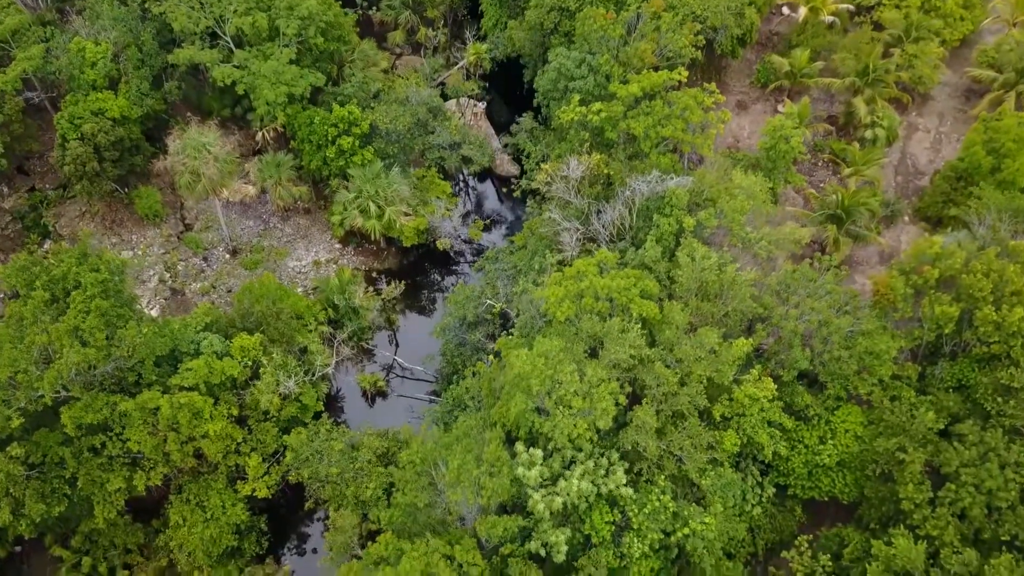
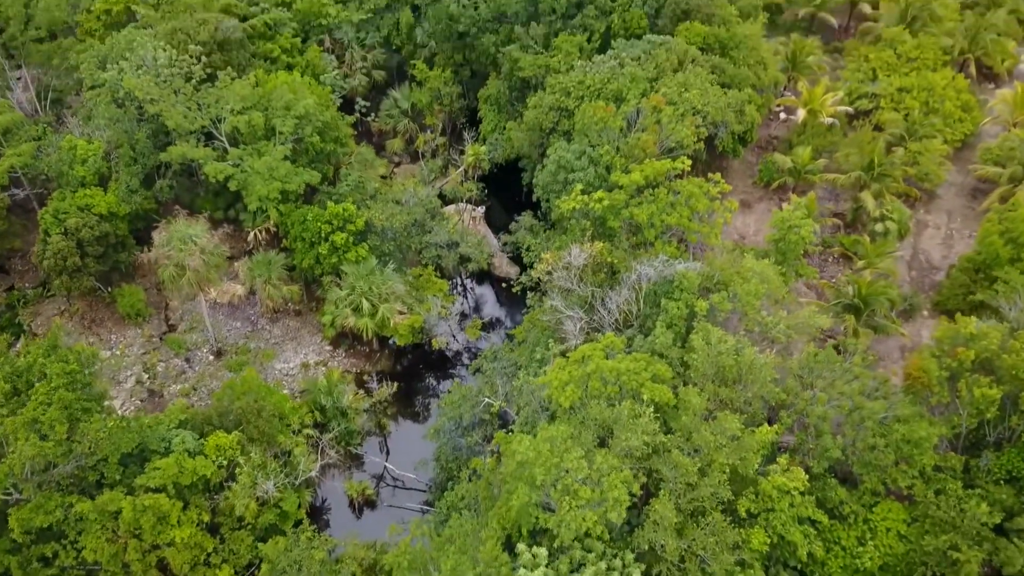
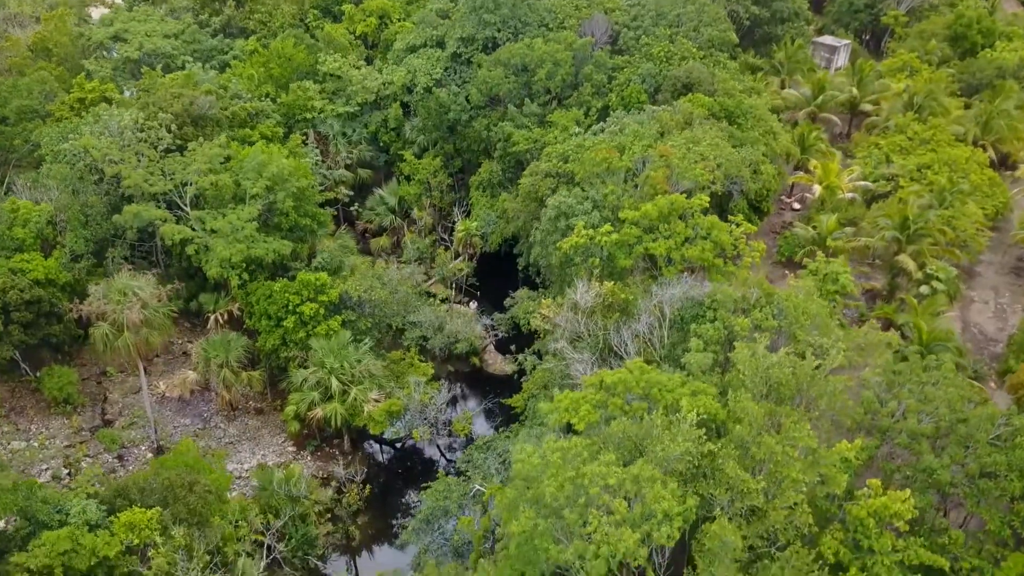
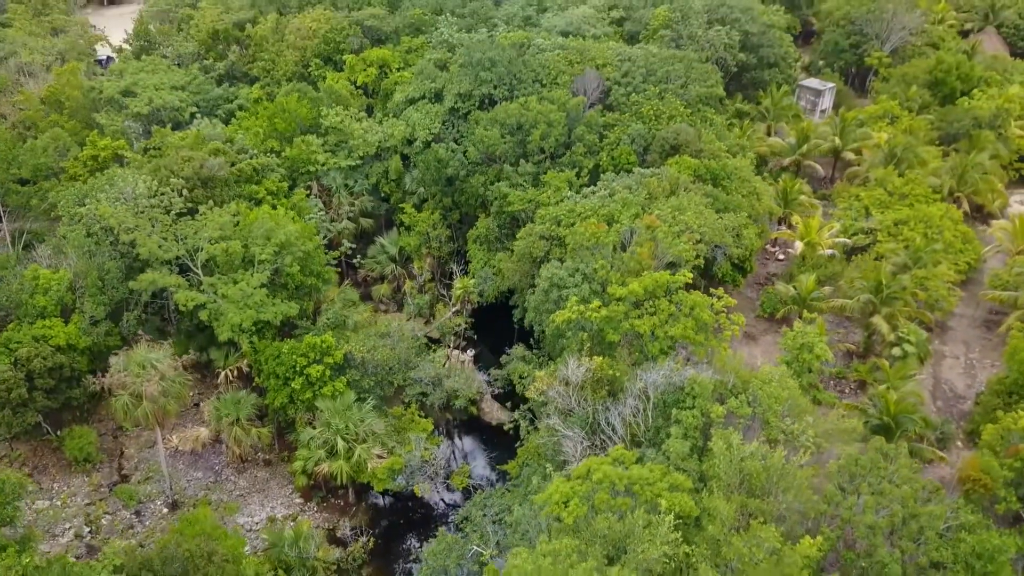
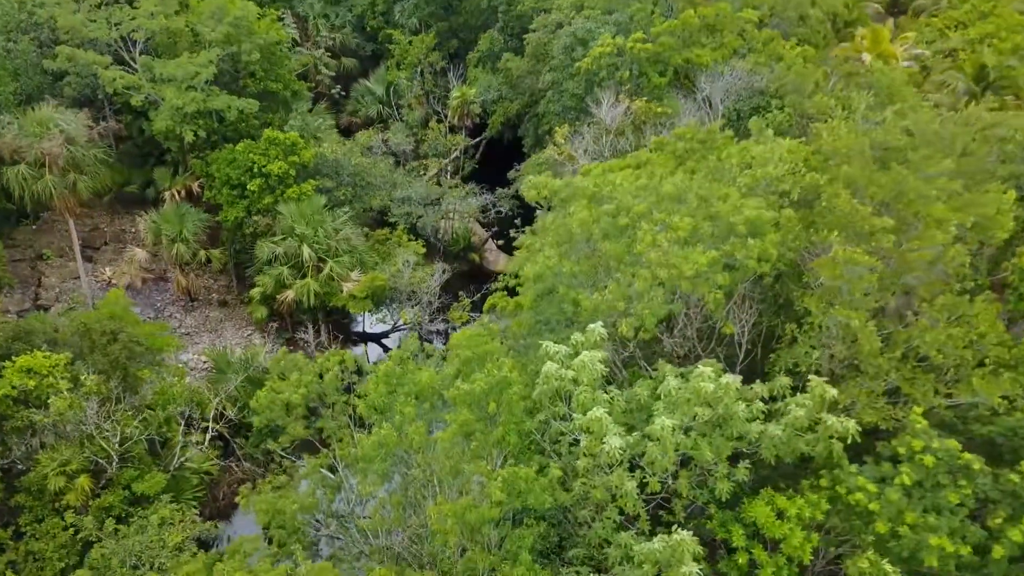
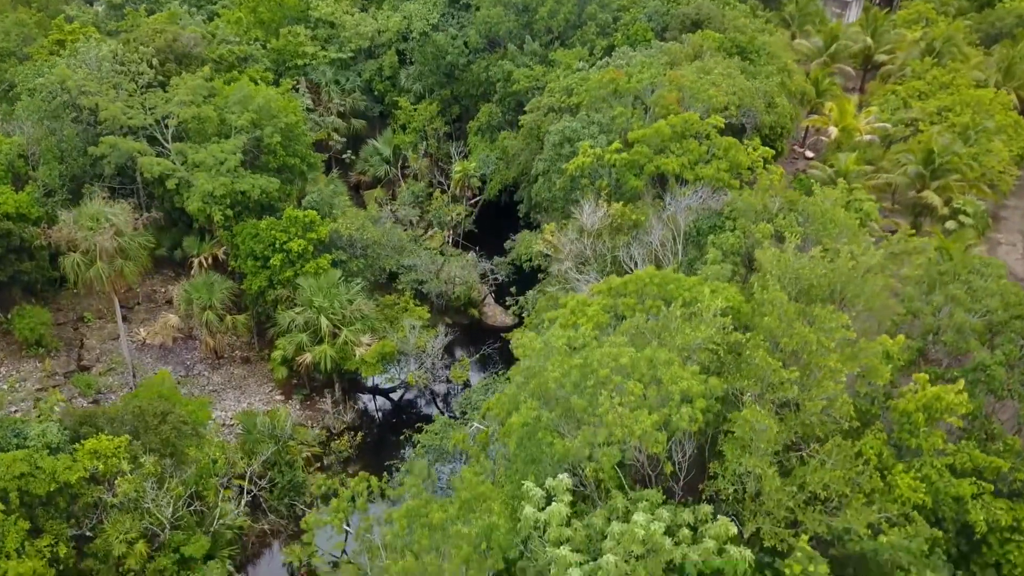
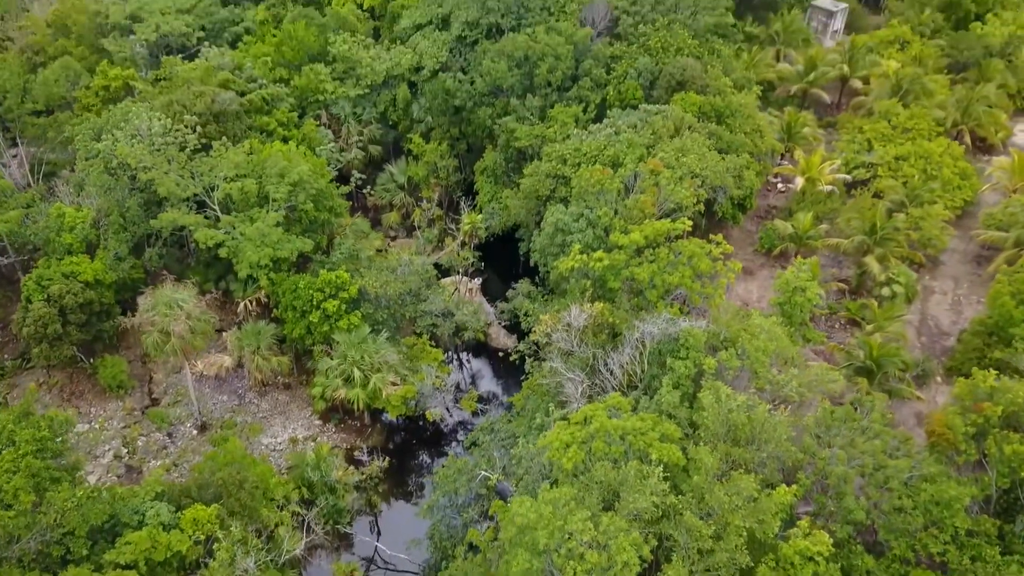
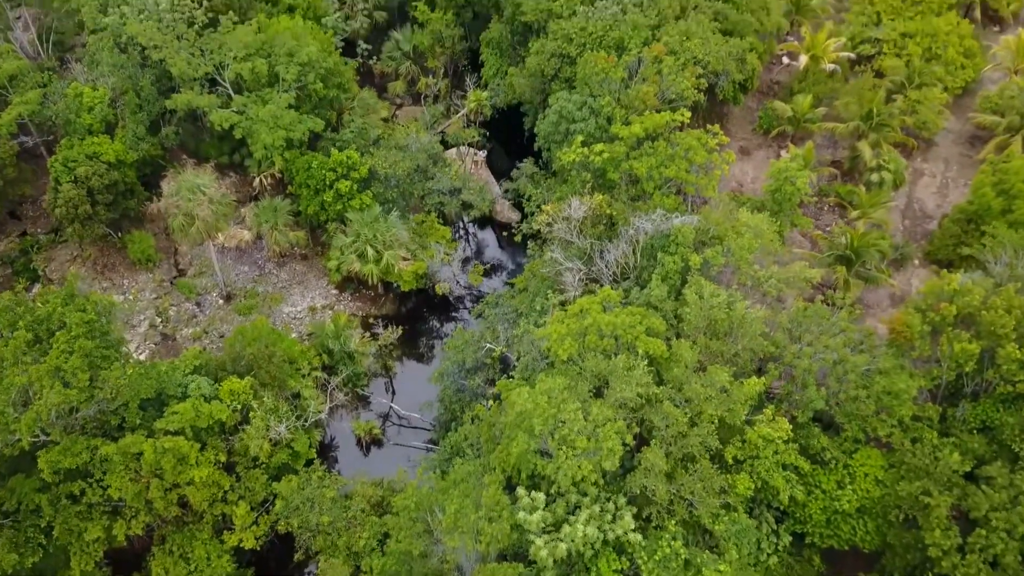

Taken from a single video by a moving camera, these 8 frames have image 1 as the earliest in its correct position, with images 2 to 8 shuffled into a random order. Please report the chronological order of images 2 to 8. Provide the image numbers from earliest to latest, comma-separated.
8, 2, 7, 4, 3, 6, 5
